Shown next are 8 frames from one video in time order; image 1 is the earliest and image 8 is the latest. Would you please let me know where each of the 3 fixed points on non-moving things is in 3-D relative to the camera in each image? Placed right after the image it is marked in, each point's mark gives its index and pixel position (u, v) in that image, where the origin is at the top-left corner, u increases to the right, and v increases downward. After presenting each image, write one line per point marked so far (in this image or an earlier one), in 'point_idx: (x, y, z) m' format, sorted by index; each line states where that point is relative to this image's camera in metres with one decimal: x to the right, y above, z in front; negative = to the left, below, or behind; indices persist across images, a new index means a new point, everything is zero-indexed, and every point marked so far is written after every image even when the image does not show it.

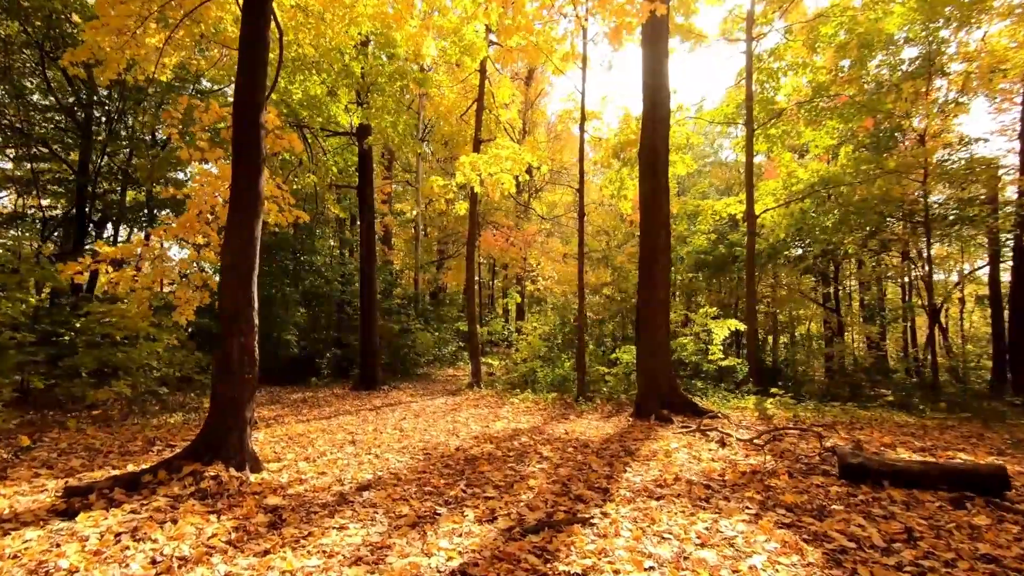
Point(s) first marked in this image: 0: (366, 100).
0: (-3.2, +4.1, +10.5) m
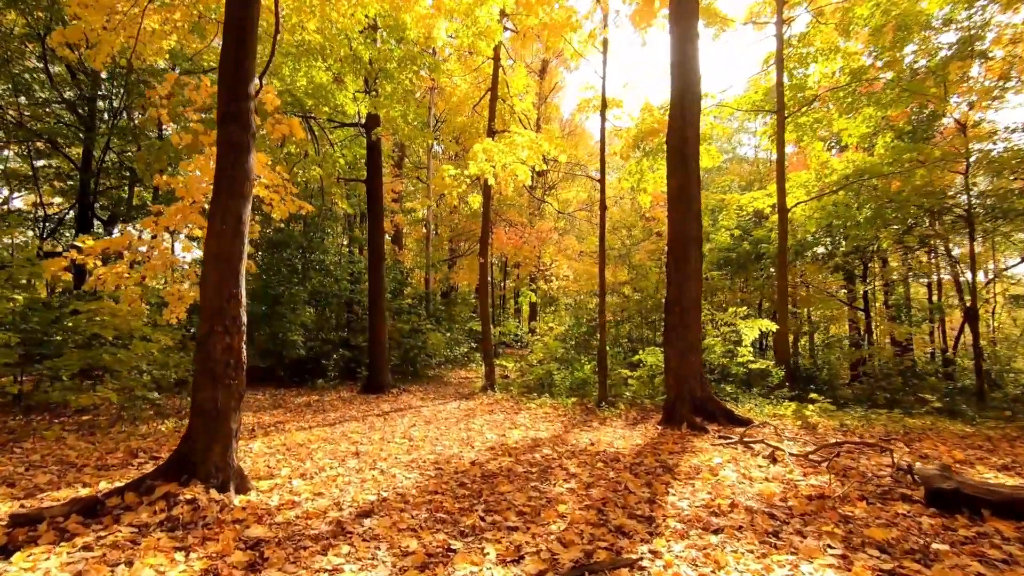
0: (-2.9, +4.2, +9.9) m
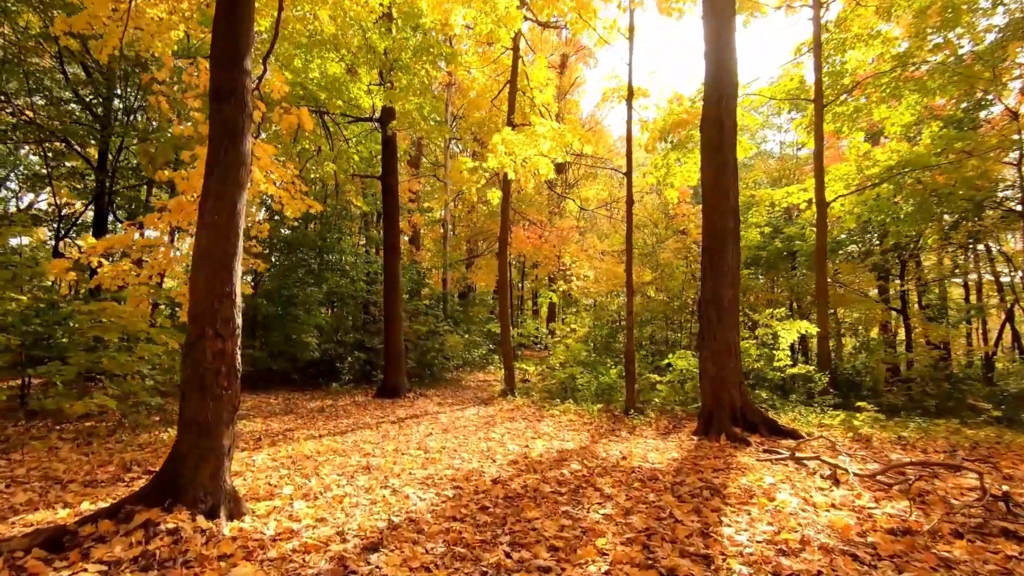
0: (-2.5, +4.2, +9.6) m
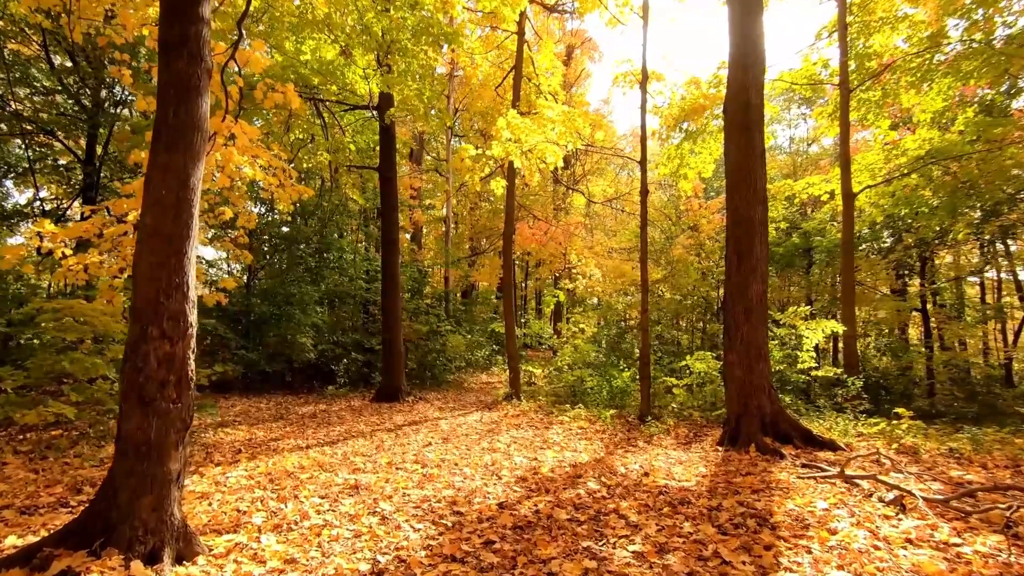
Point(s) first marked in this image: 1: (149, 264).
0: (-2.3, +4.2, +9.0) m
1: (-2.0, +0.1, +2.7) m
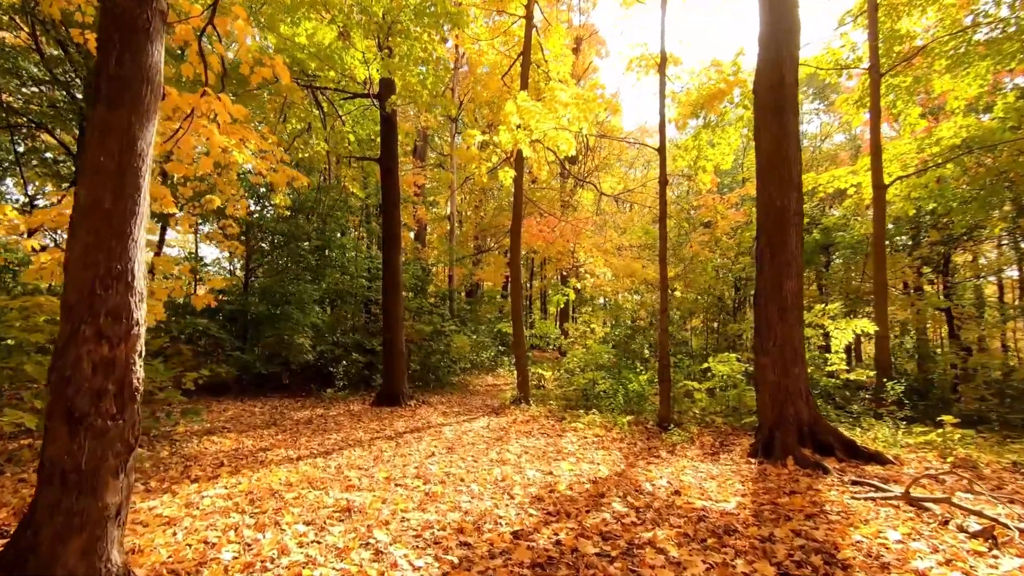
0: (-2.2, +4.3, +8.5) m
1: (-1.9, +0.2, +2.2) m
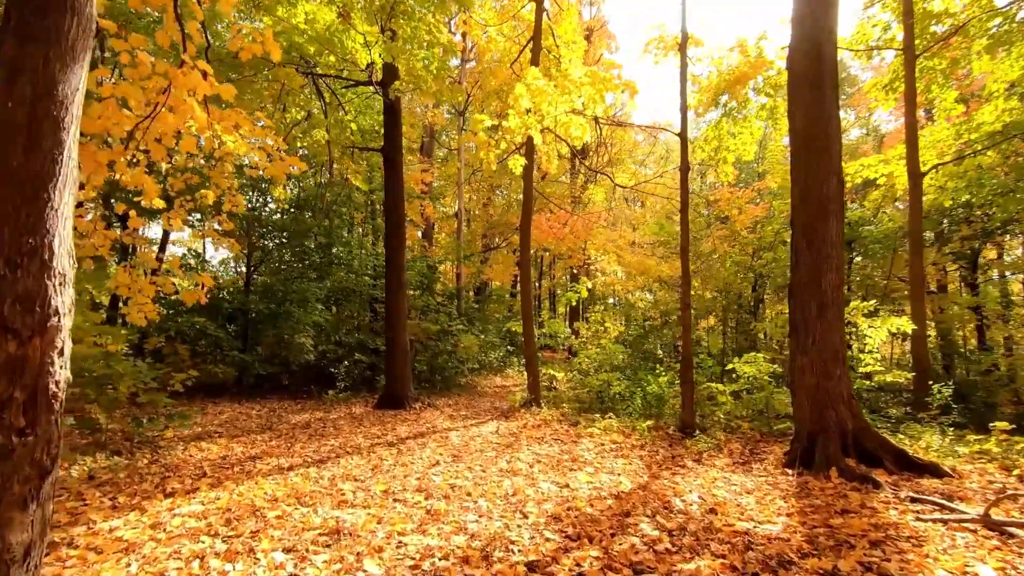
0: (-2.0, +4.3, +8.0) m
1: (-1.9, +0.3, +1.7) m
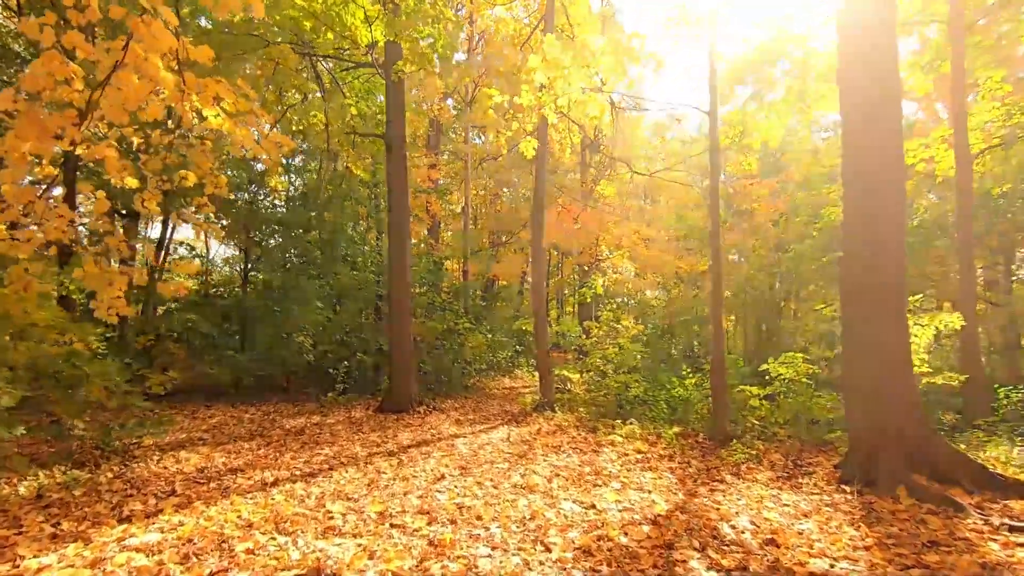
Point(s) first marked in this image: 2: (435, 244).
0: (-1.9, +4.4, +7.4) m
1: (-1.8, +0.4, +1.1) m
2: (-2.6, +1.5, +15.9) m
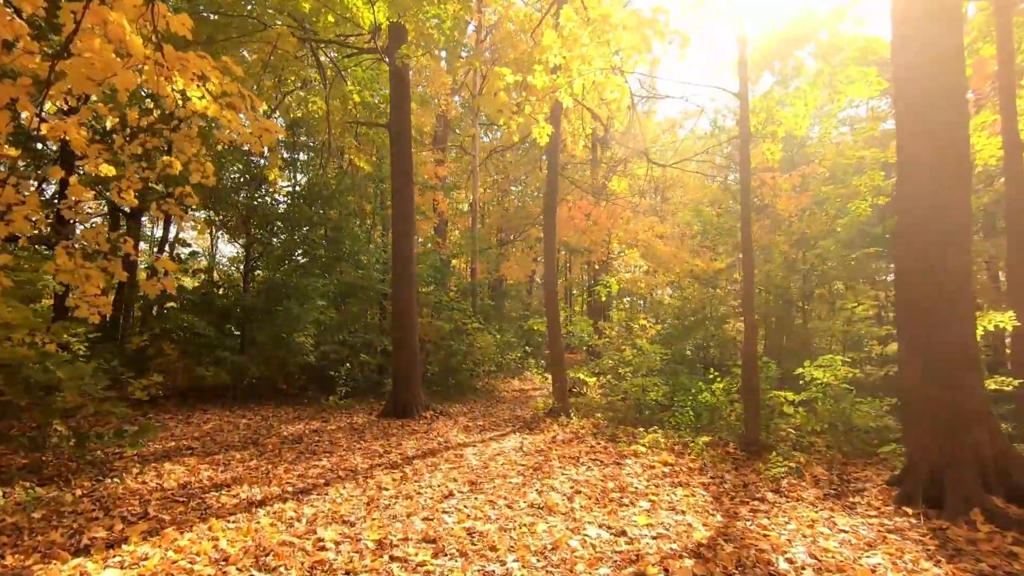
0: (-1.7, +4.4, +6.9) m
1: (-1.7, +0.4, +0.7) m
2: (-2.3, +1.6, +15.5) m
